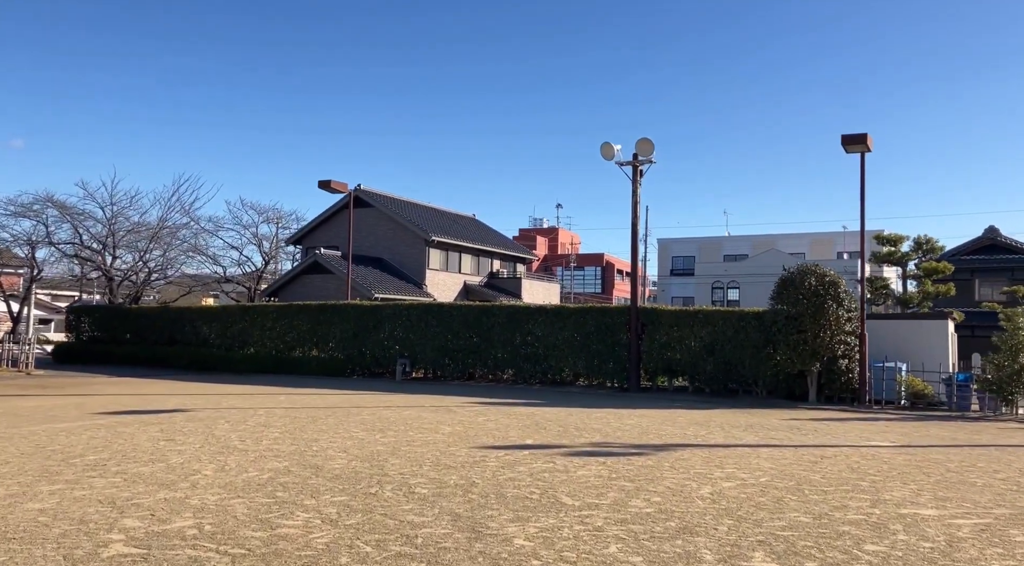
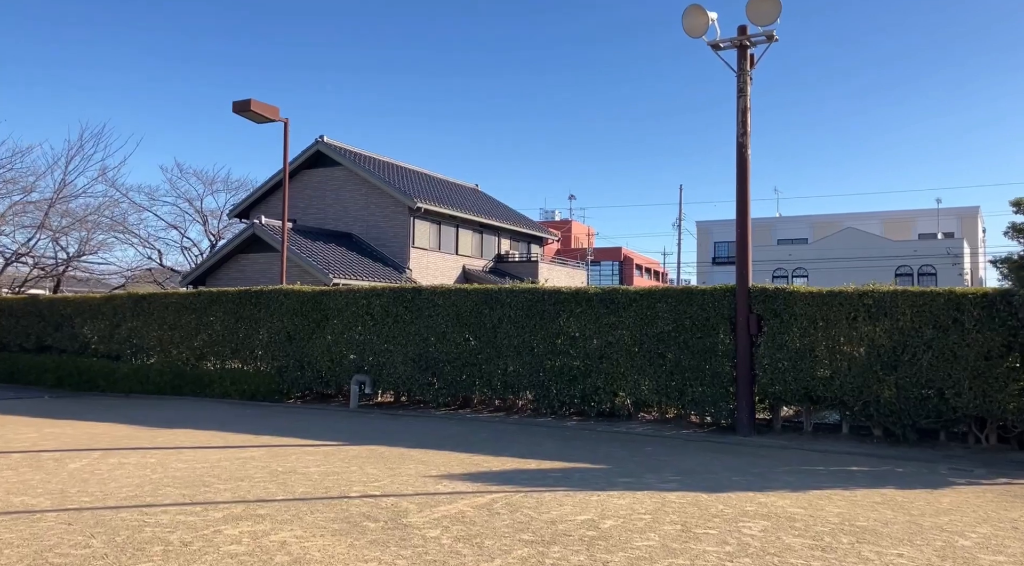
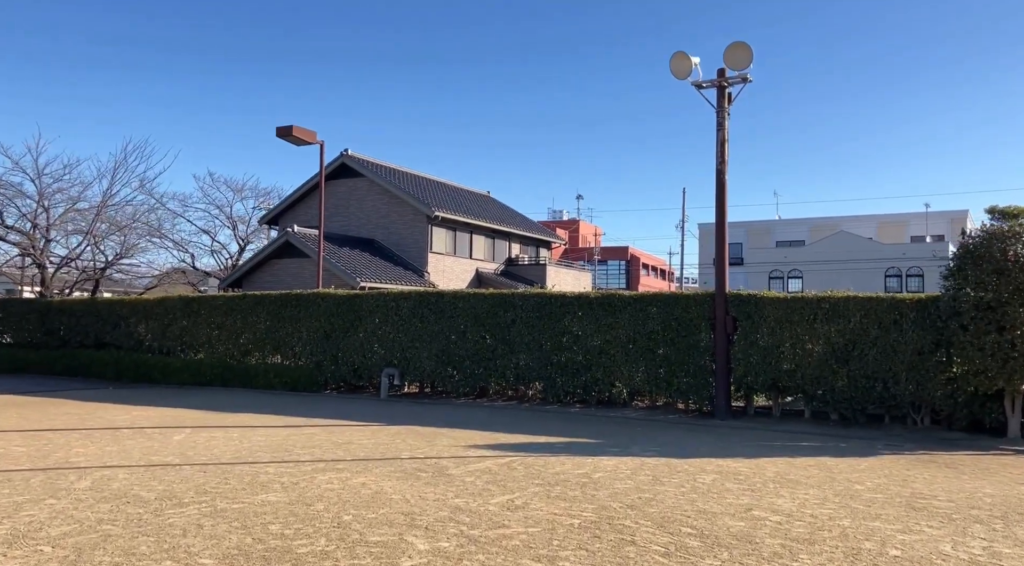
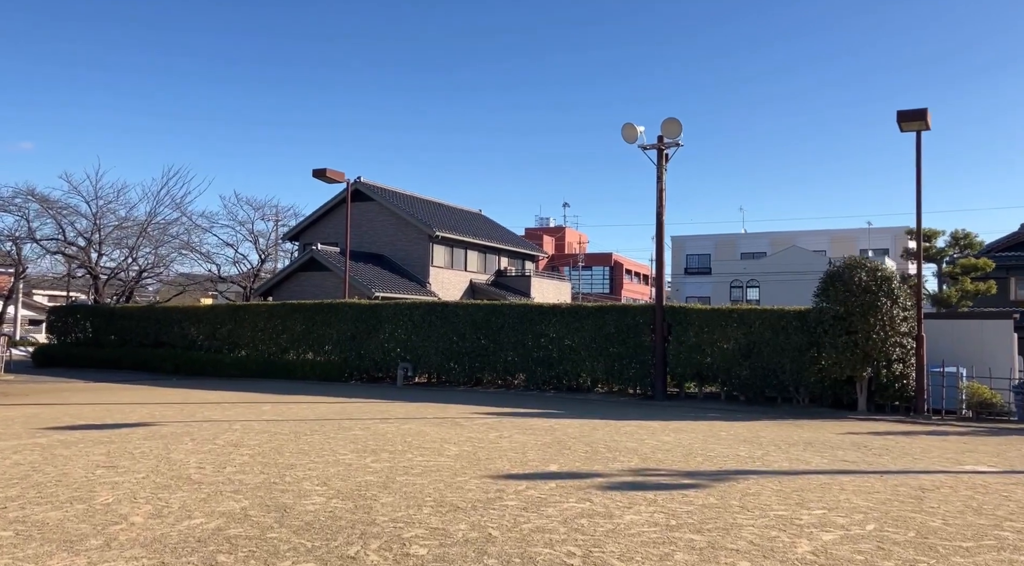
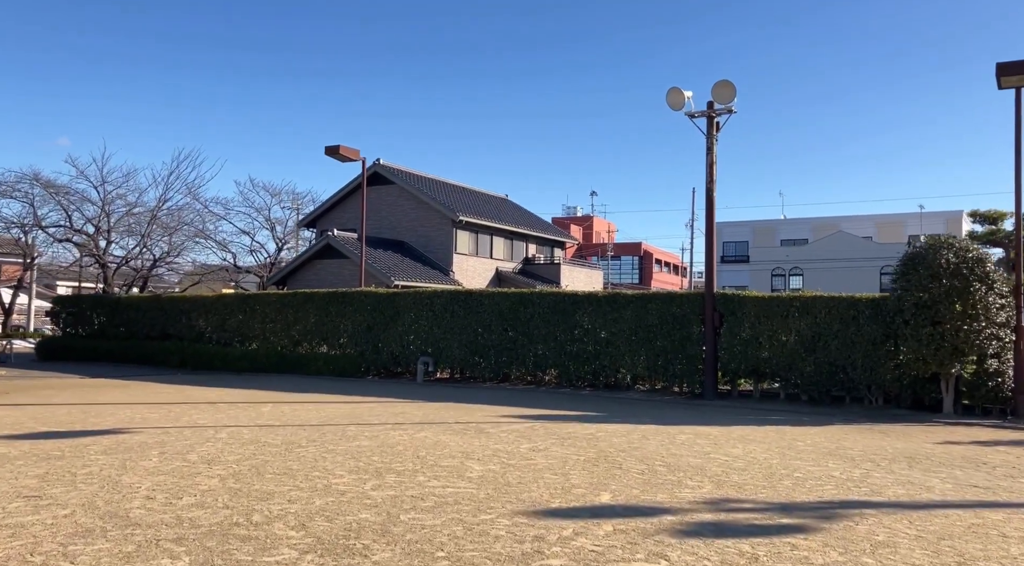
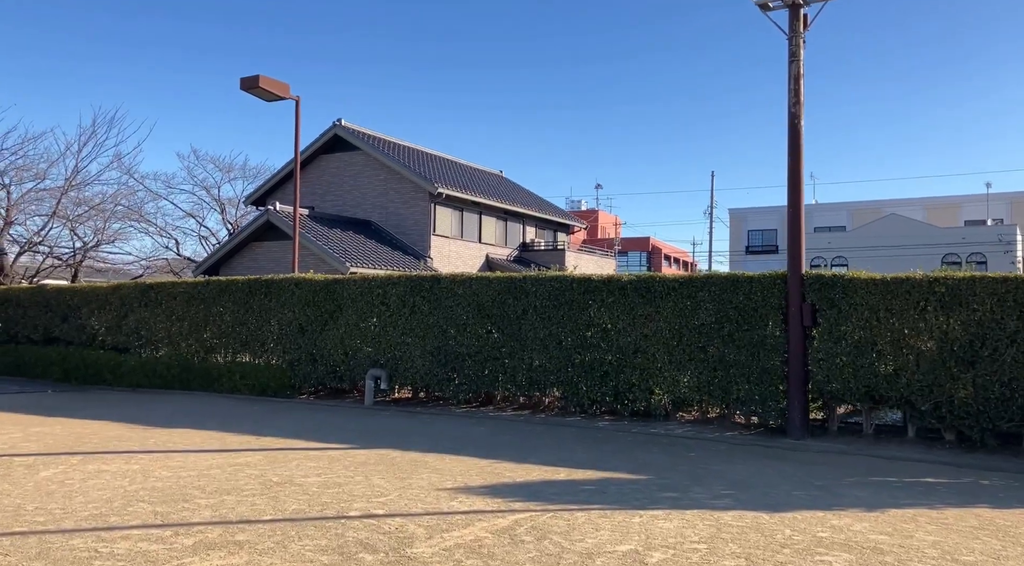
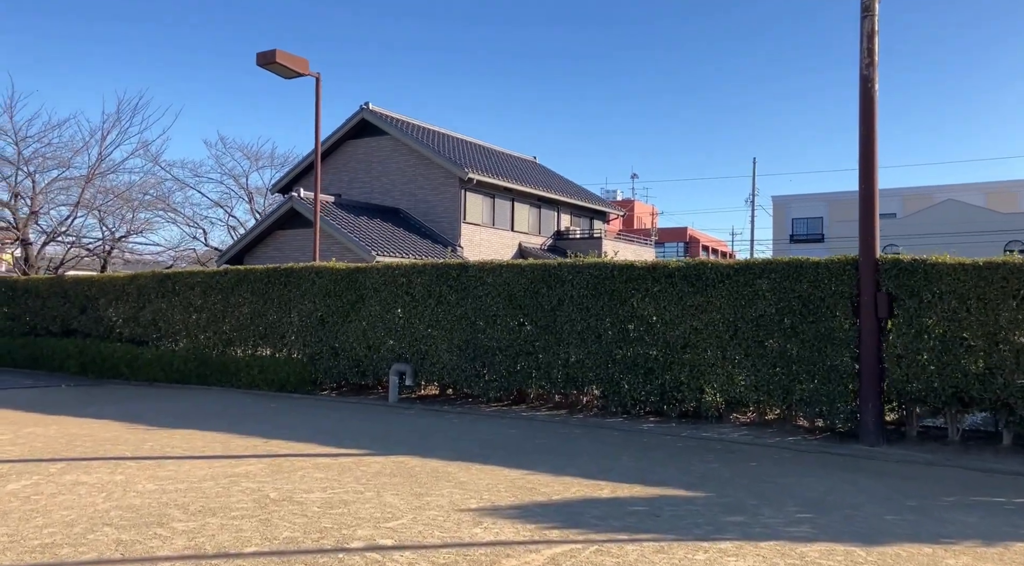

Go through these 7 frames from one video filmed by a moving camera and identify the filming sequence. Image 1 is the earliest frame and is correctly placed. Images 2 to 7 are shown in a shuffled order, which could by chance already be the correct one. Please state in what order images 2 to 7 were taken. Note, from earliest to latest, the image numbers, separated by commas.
4, 5, 3, 2, 6, 7
